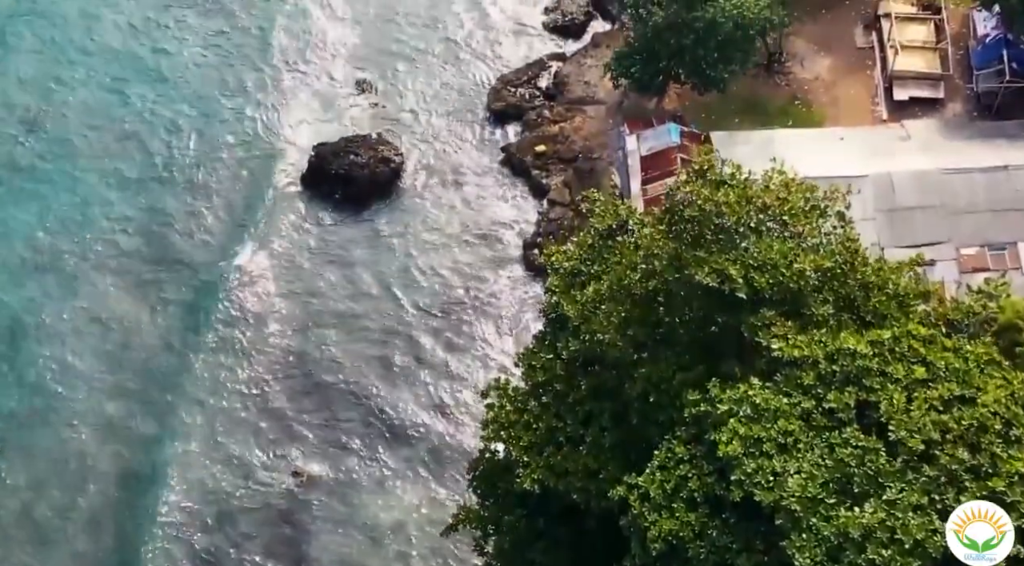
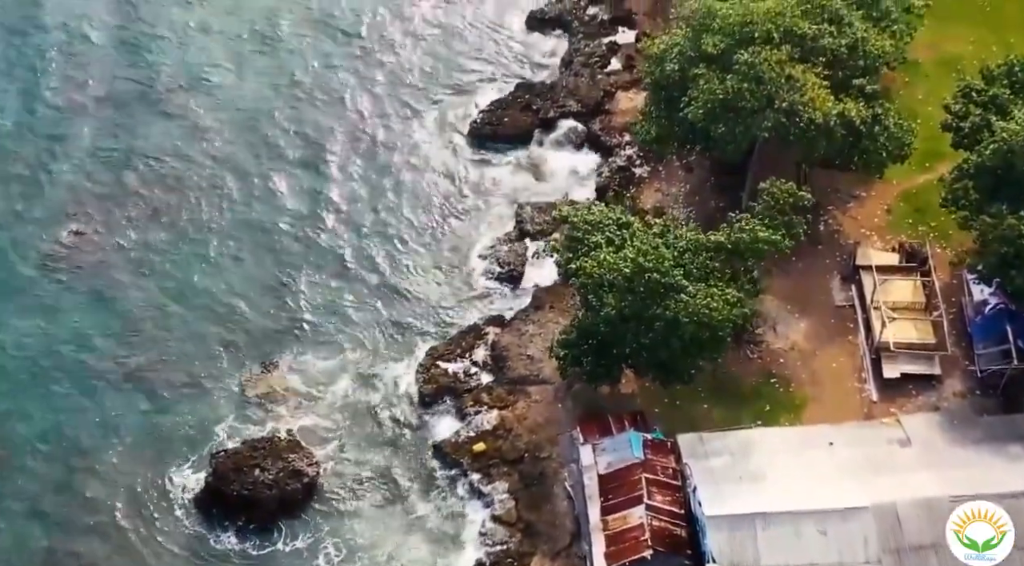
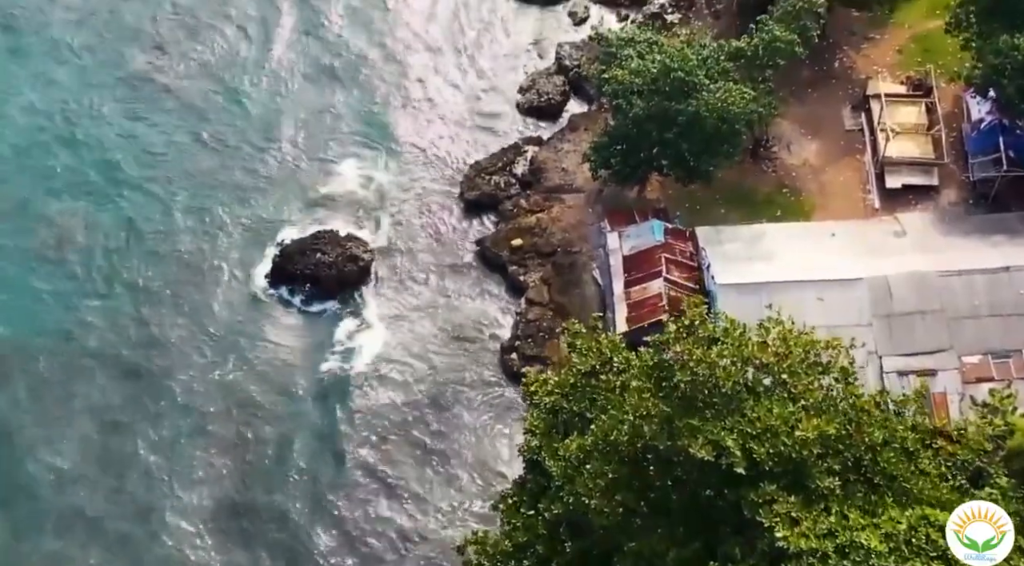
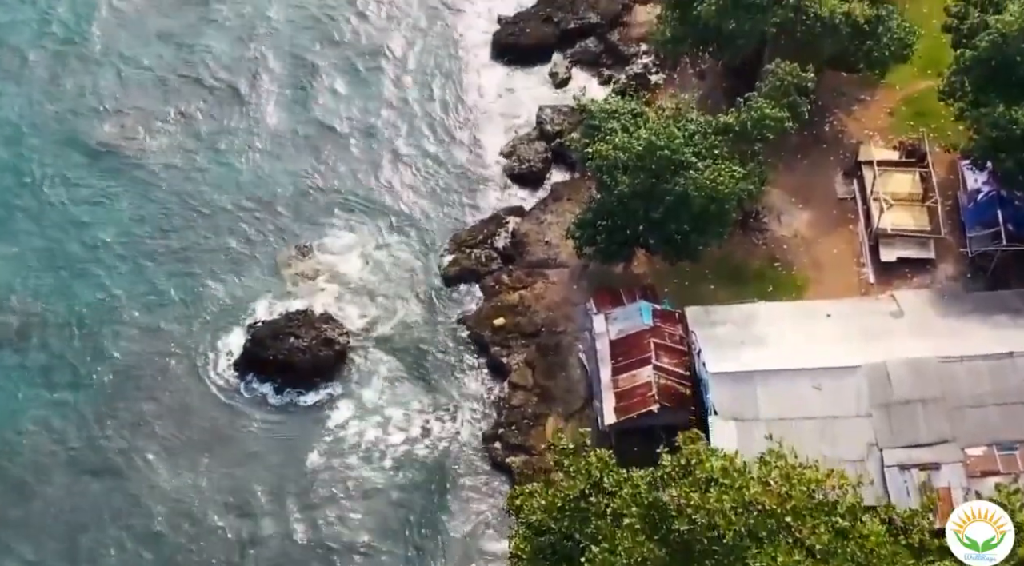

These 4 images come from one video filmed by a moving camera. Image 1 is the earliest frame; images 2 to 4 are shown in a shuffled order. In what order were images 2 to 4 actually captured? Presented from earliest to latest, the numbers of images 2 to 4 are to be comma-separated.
3, 4, 2
